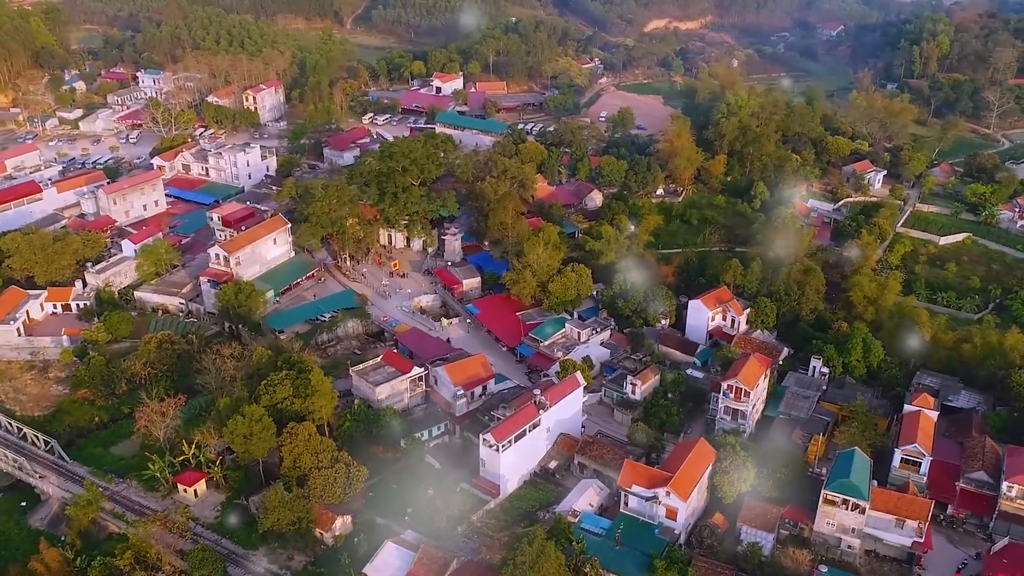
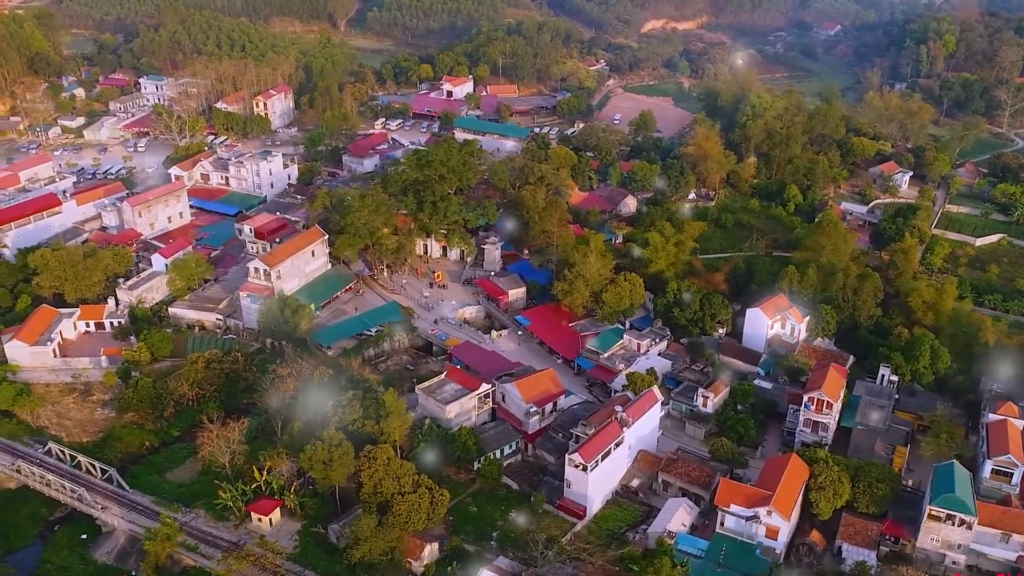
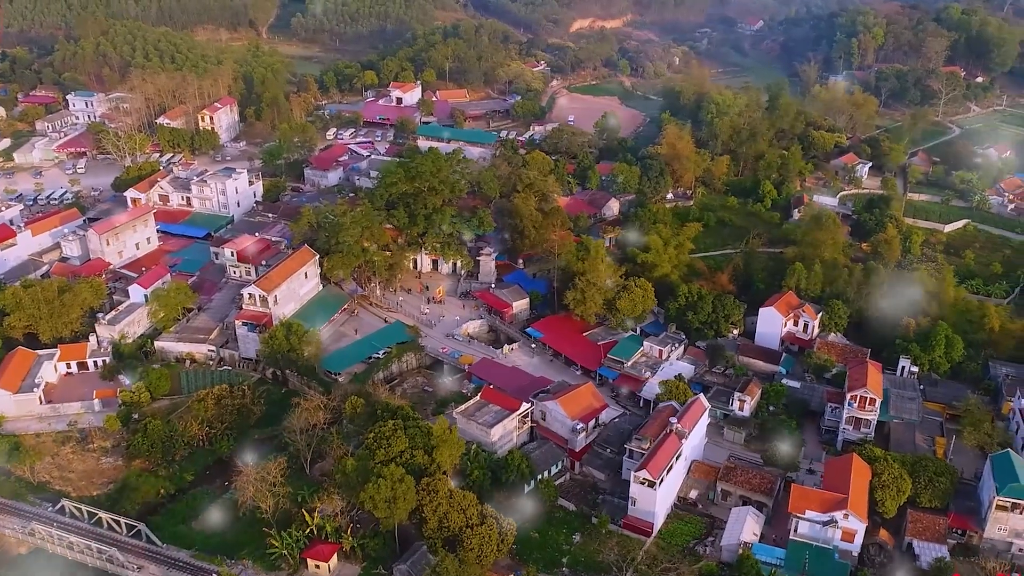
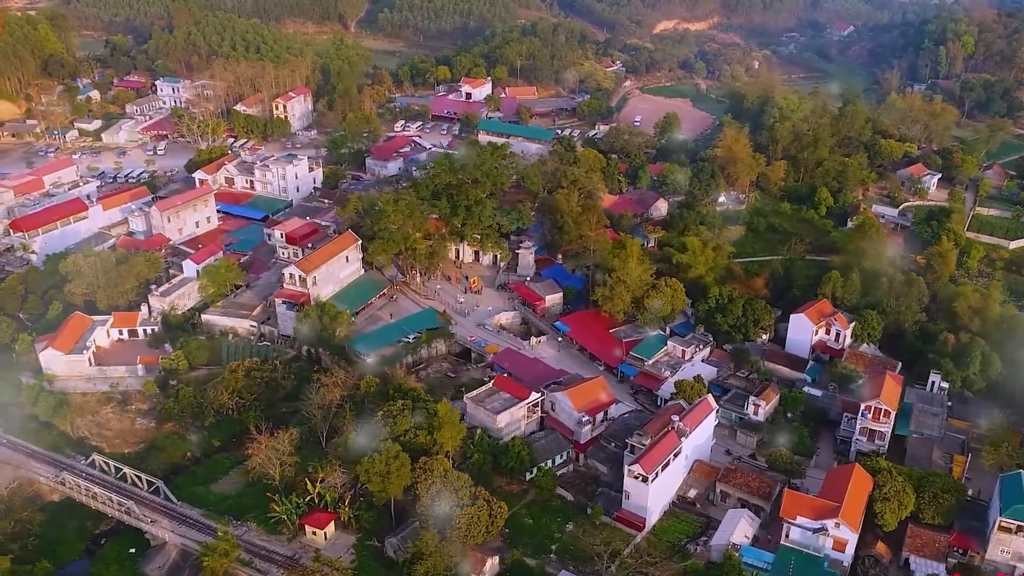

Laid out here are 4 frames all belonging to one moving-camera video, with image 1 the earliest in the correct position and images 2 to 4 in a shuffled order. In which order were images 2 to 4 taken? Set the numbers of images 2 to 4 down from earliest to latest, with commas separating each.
2, 4, 3
